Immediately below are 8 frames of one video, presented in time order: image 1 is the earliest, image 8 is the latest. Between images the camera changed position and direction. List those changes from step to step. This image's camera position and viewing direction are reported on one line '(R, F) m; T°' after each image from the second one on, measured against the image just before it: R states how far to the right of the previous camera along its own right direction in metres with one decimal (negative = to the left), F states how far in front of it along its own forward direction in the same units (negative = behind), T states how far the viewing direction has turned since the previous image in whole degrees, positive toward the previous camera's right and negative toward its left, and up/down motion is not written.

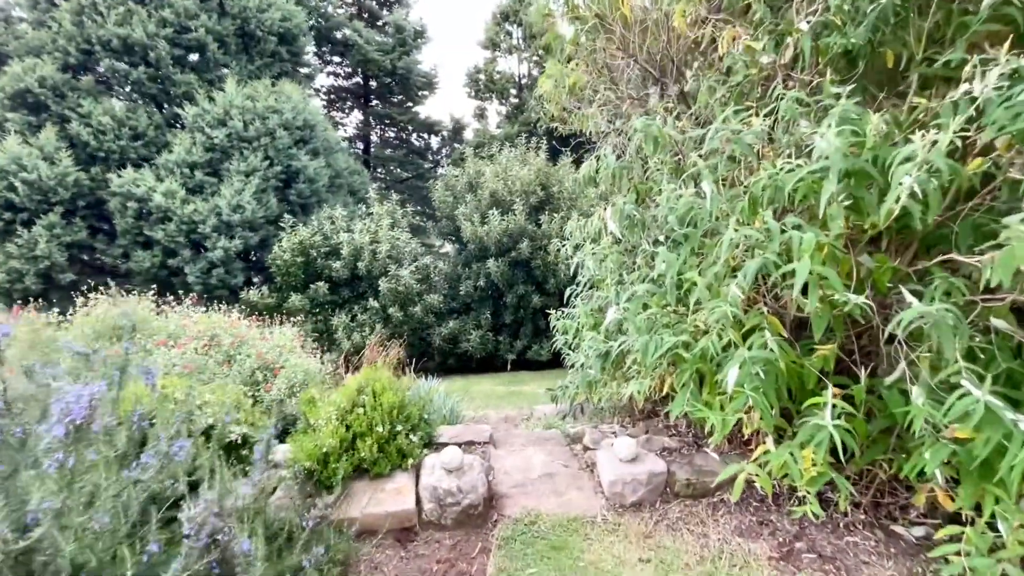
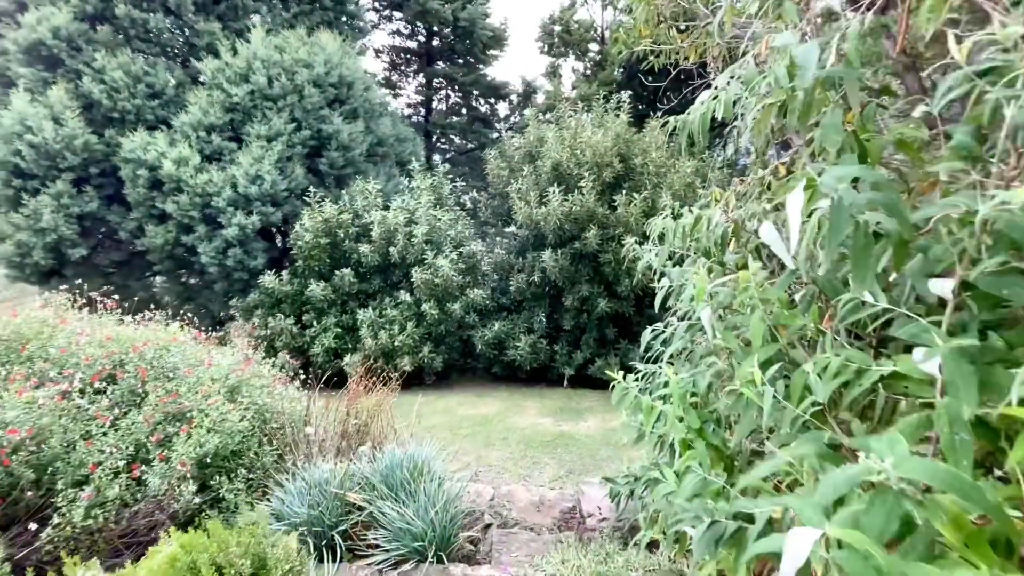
(+0.2, +1.7) m; -9°
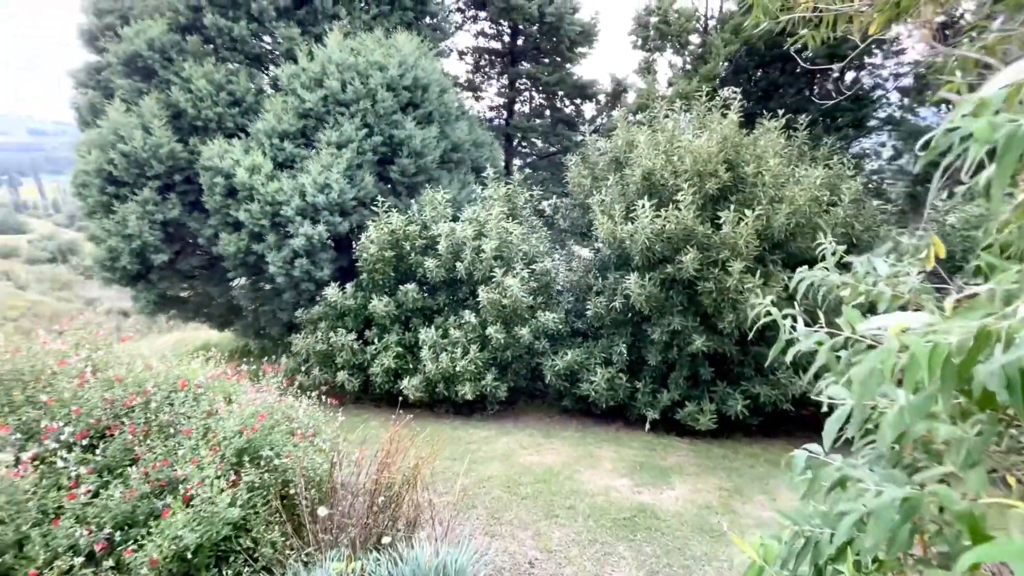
(0.0, +0.8) m; -10°
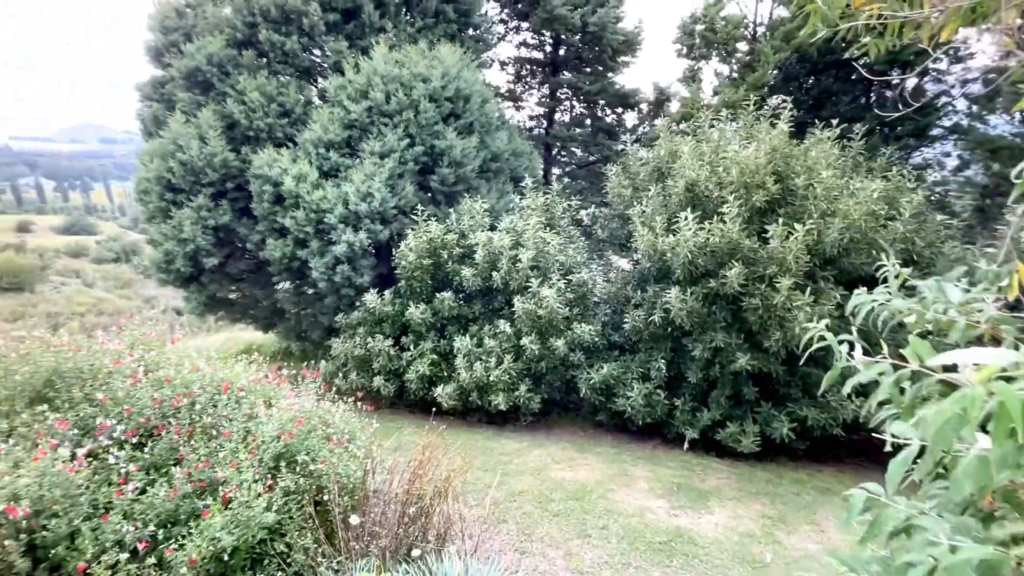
(0.0, 0.0) m; -4°
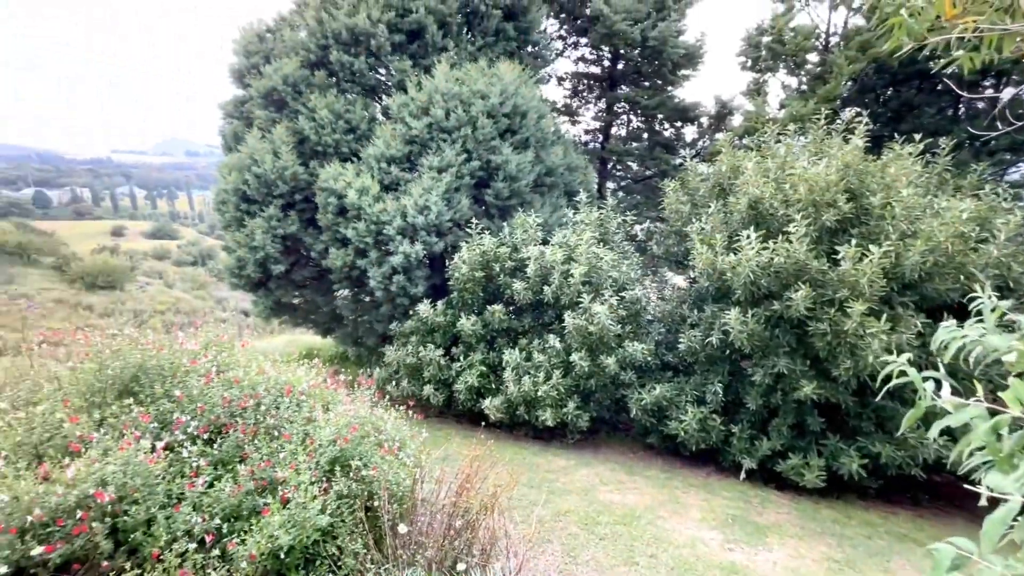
(0.0, 0.0) m; -6°
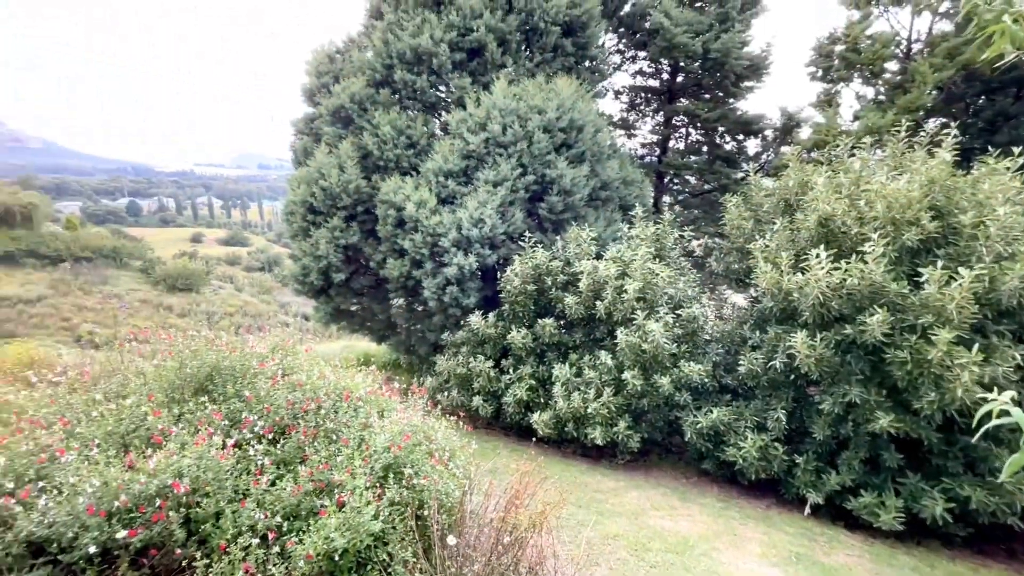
(0.0, 0.0) m; -6°
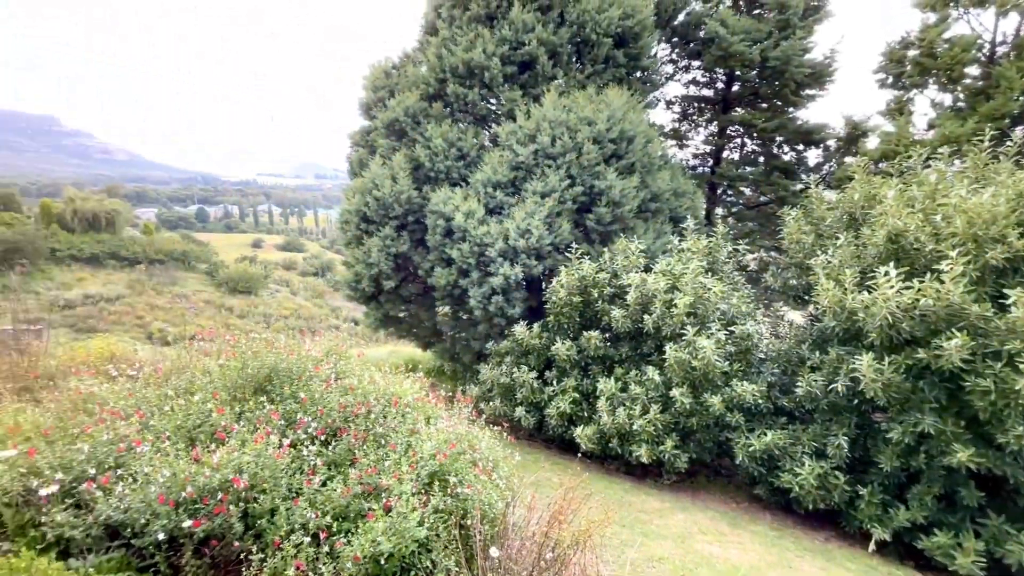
(0.0, 0.0) m; -5°
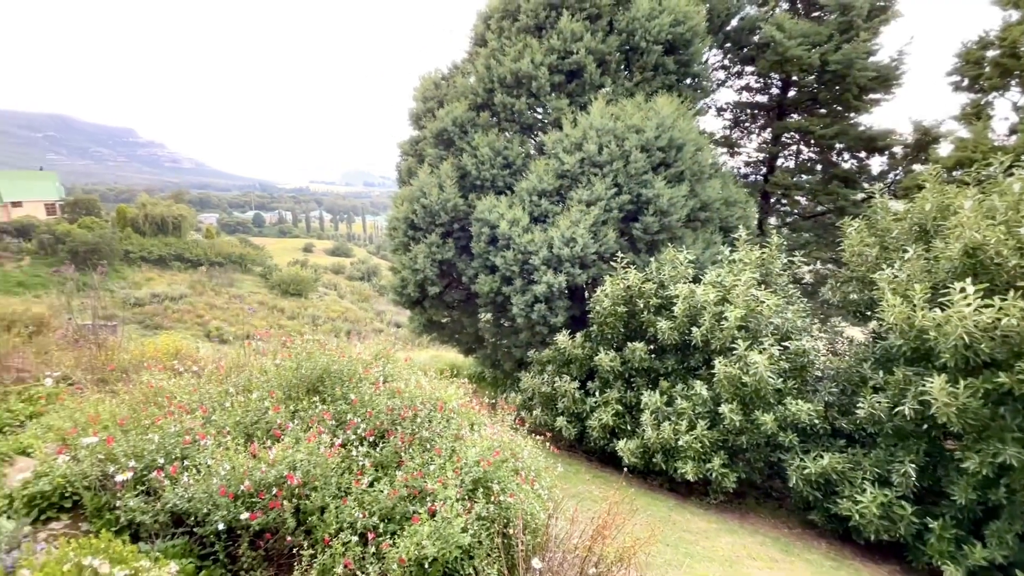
(0.0, 0.0) m; -5°
